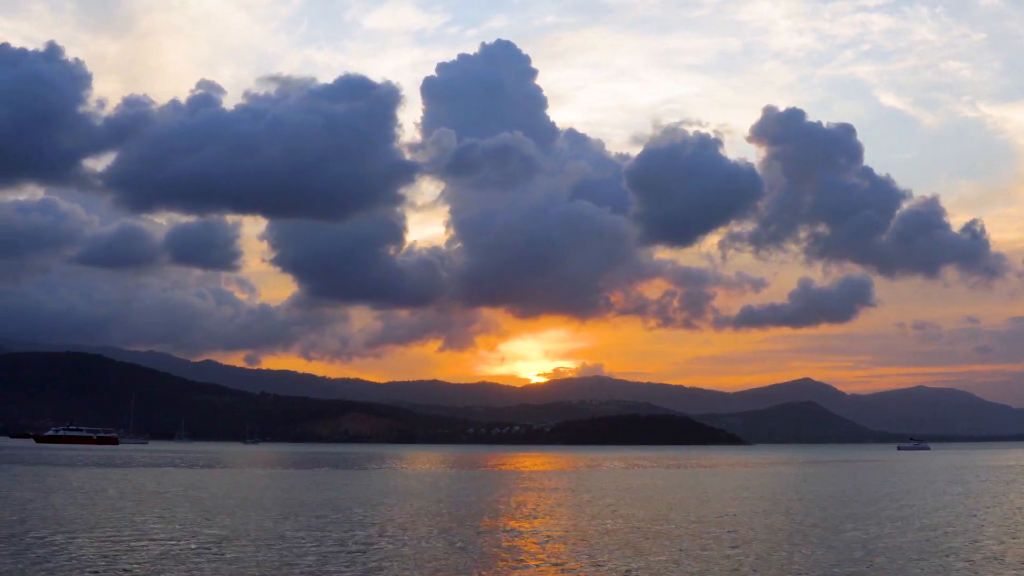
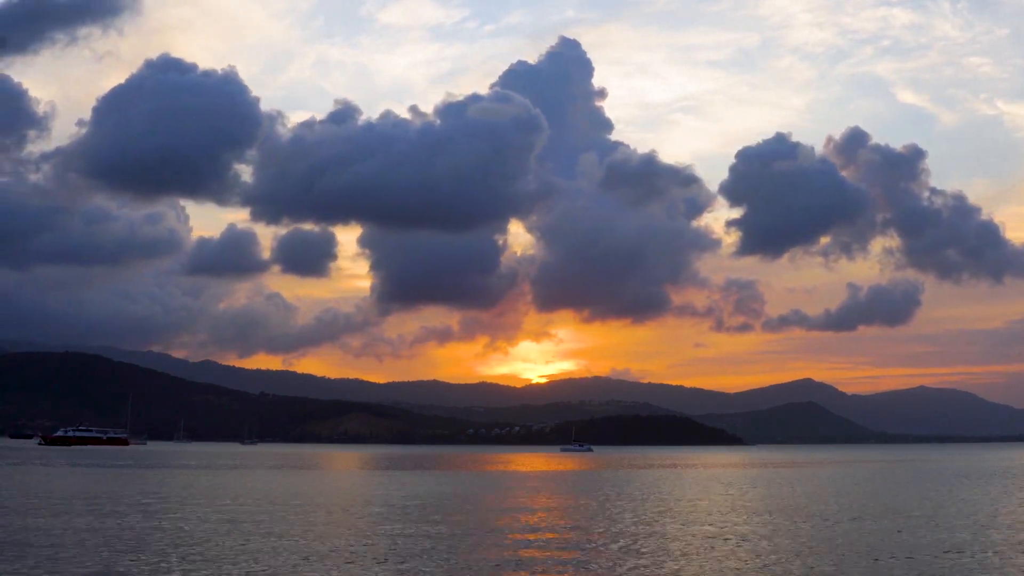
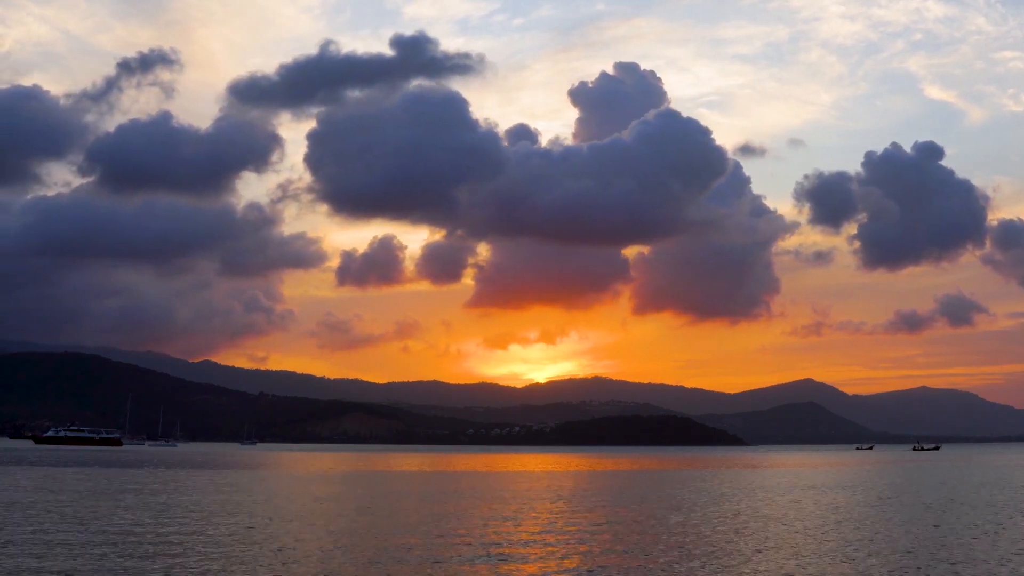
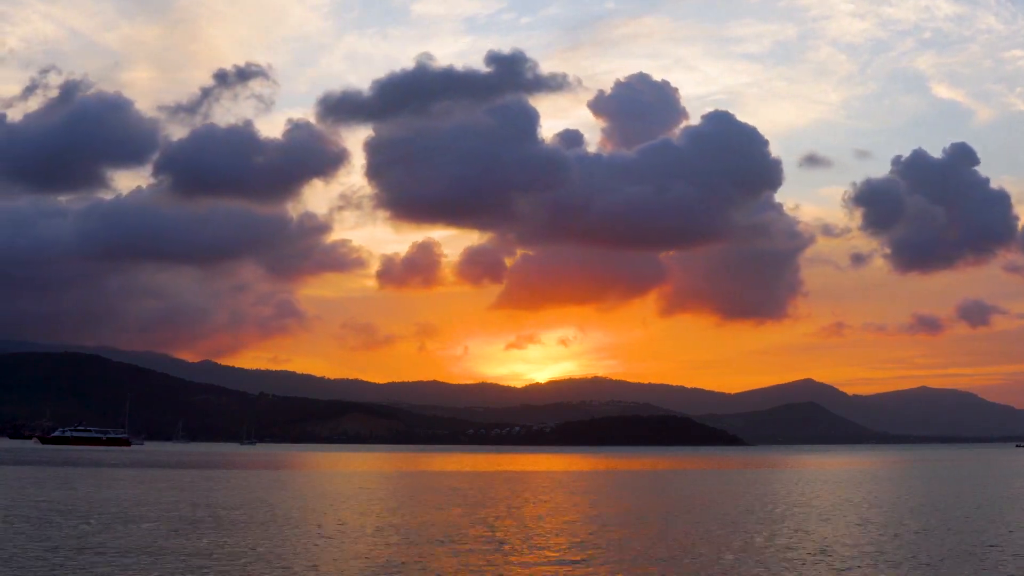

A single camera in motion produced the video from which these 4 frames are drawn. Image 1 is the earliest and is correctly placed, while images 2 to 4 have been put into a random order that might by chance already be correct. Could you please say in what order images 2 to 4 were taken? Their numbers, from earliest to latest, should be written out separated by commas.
2, 3, 4
